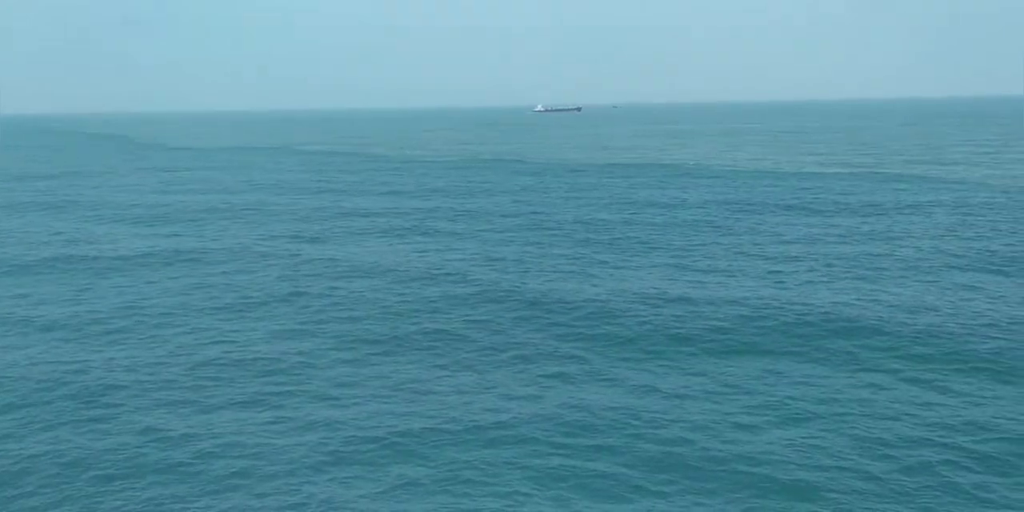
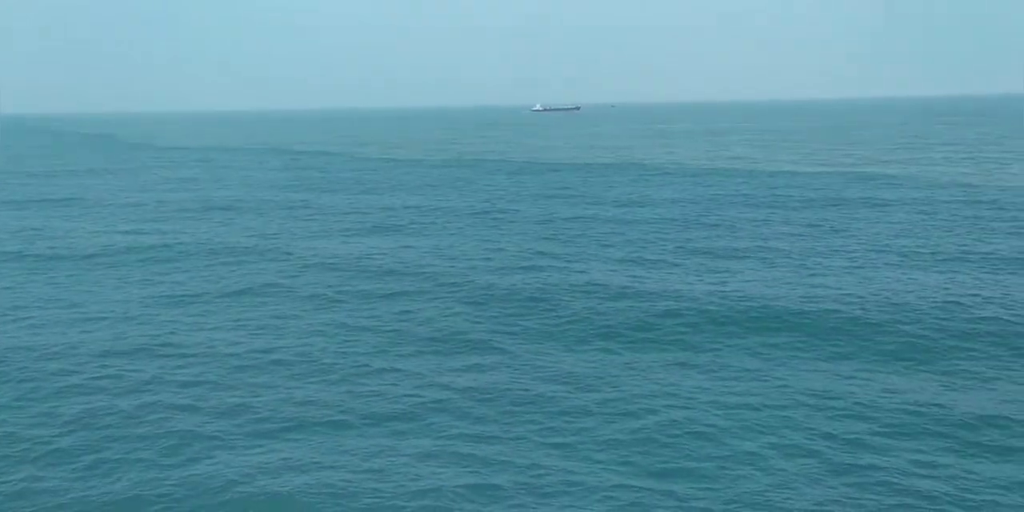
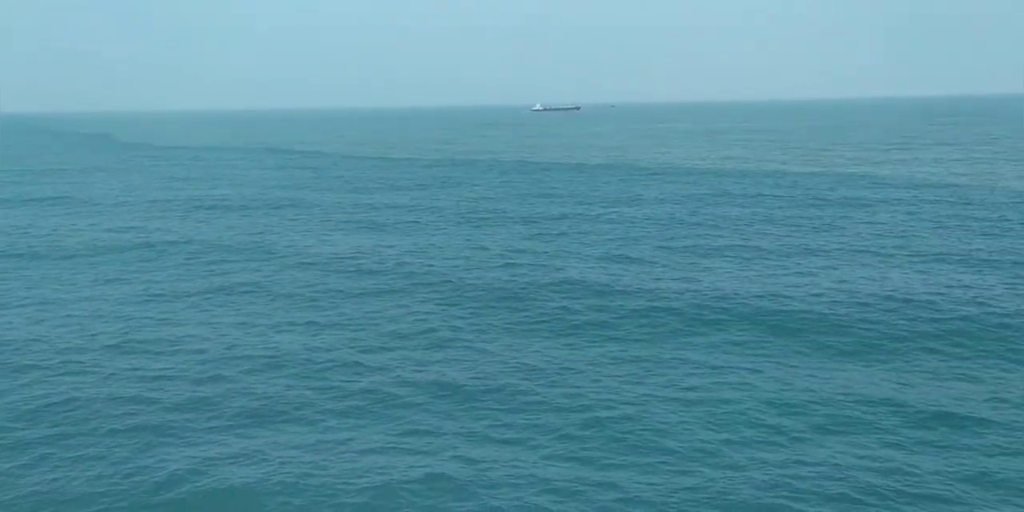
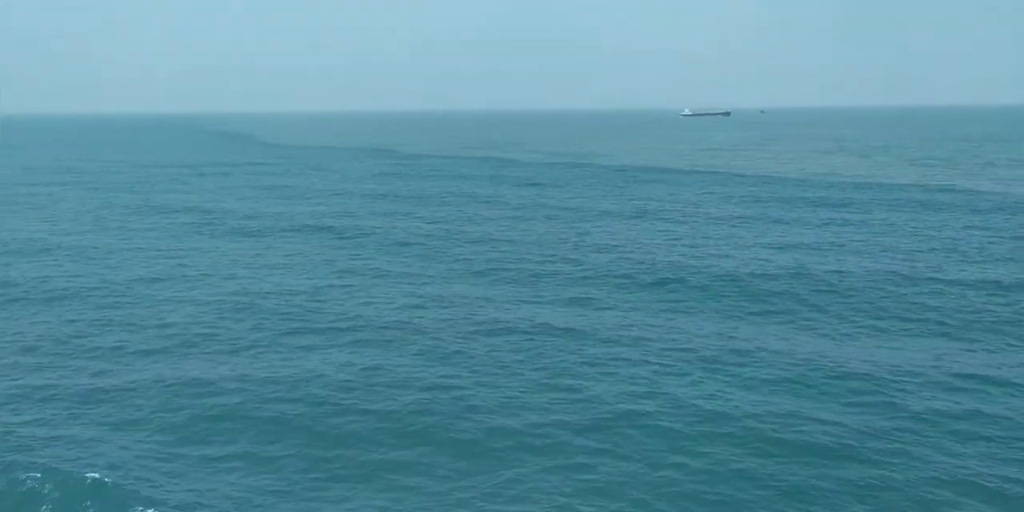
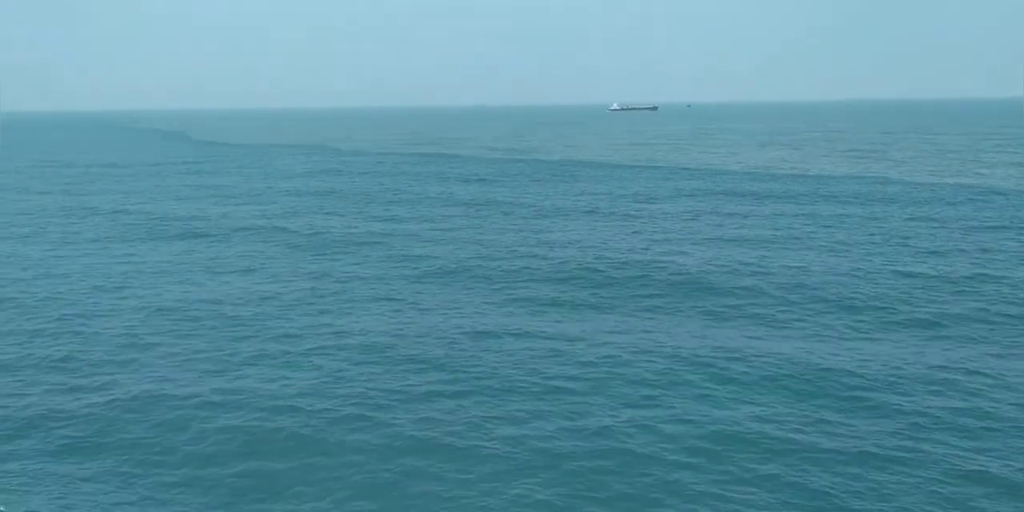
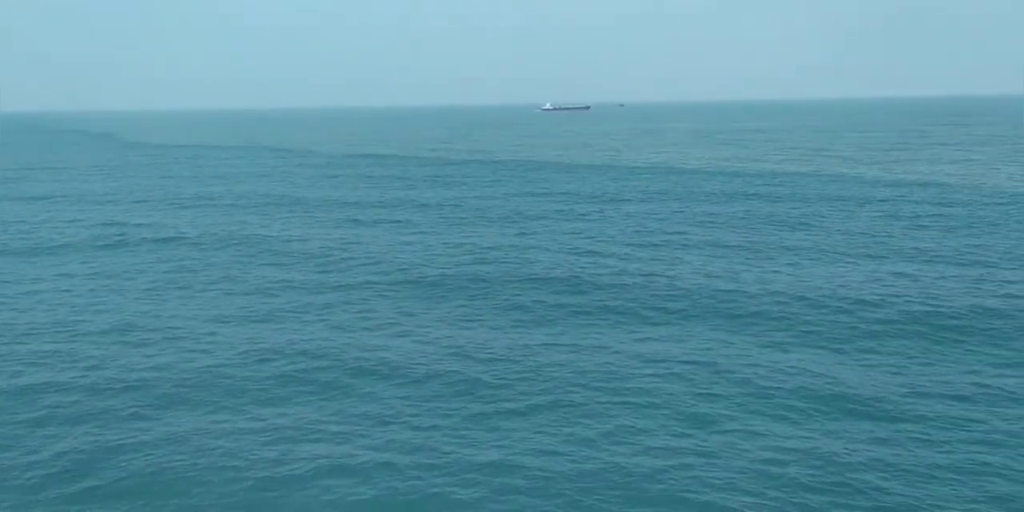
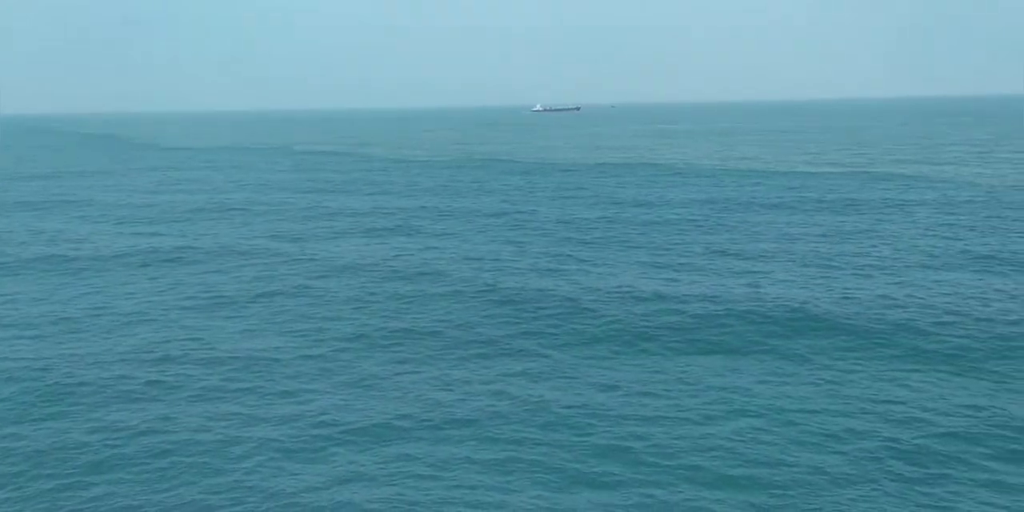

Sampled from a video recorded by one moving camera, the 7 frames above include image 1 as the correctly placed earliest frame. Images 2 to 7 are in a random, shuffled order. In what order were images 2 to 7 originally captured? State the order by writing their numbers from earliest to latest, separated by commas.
7, 2, 3, 6, 5, 4
